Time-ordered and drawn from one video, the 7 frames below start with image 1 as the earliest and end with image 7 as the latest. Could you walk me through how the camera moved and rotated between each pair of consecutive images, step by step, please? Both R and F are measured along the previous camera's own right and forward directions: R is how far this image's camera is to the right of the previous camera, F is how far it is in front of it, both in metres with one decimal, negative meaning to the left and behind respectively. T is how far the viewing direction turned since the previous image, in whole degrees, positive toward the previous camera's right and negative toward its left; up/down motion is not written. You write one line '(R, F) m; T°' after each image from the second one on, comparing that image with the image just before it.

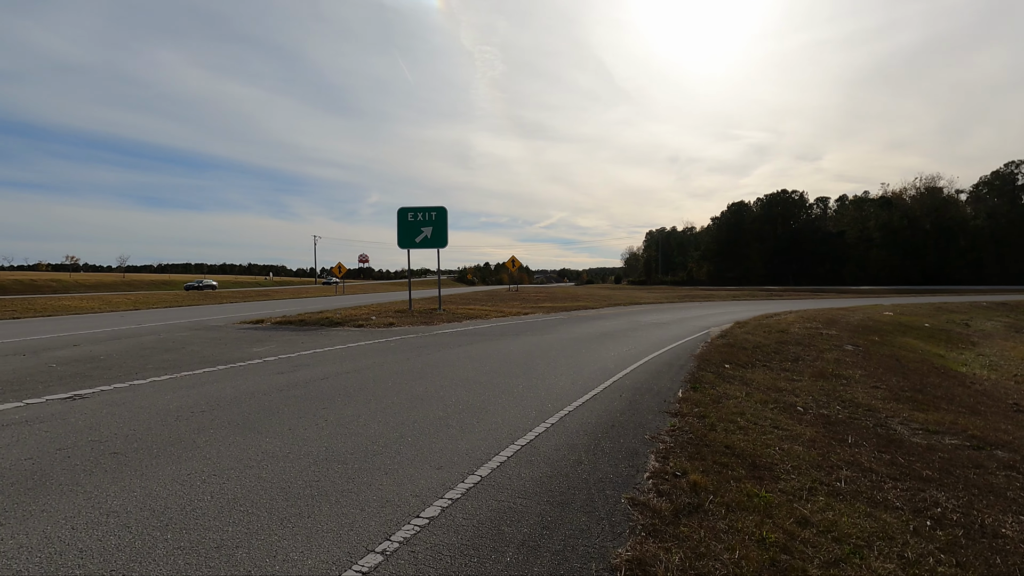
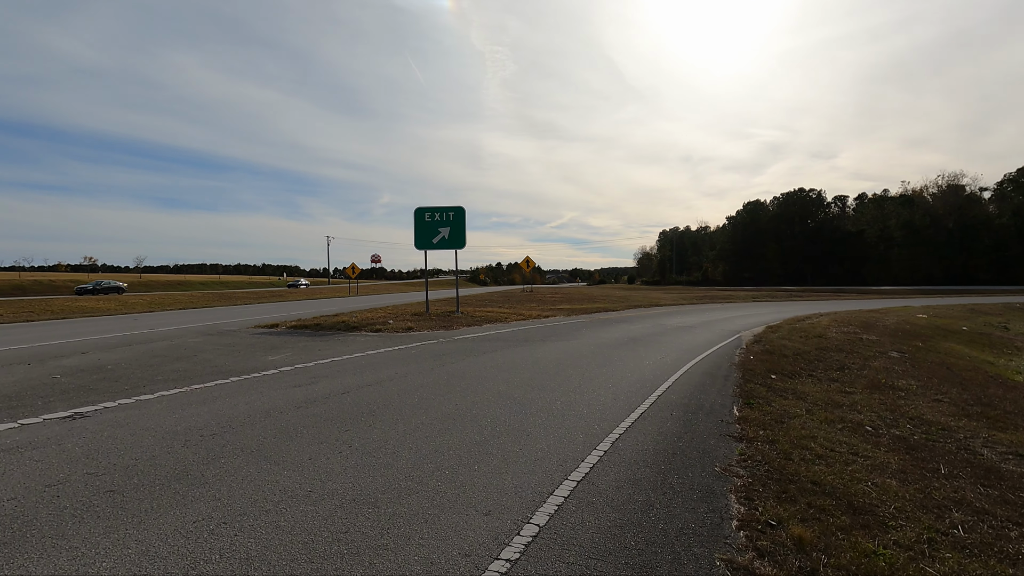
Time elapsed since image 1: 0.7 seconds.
(-0.3, +0.6) m; -1°
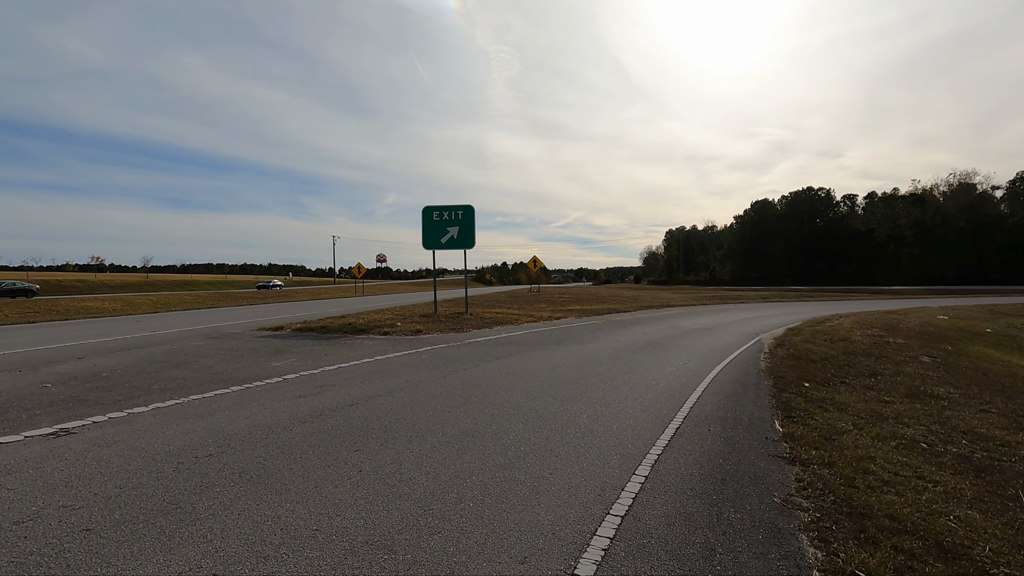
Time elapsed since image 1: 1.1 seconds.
(-0.2, +0.5) m; -1°
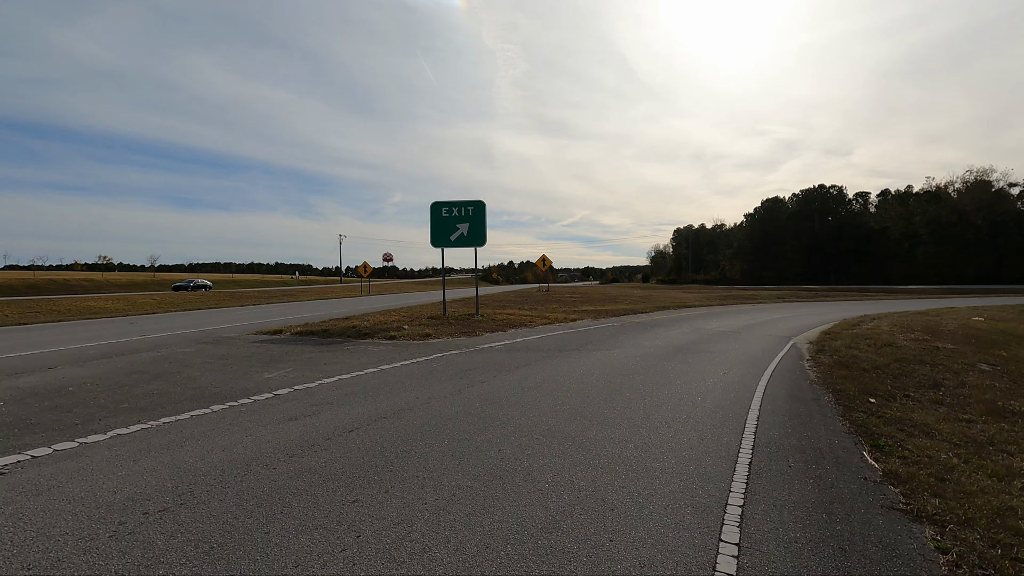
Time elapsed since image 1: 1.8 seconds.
(-0.3, +1.1) m; -1°
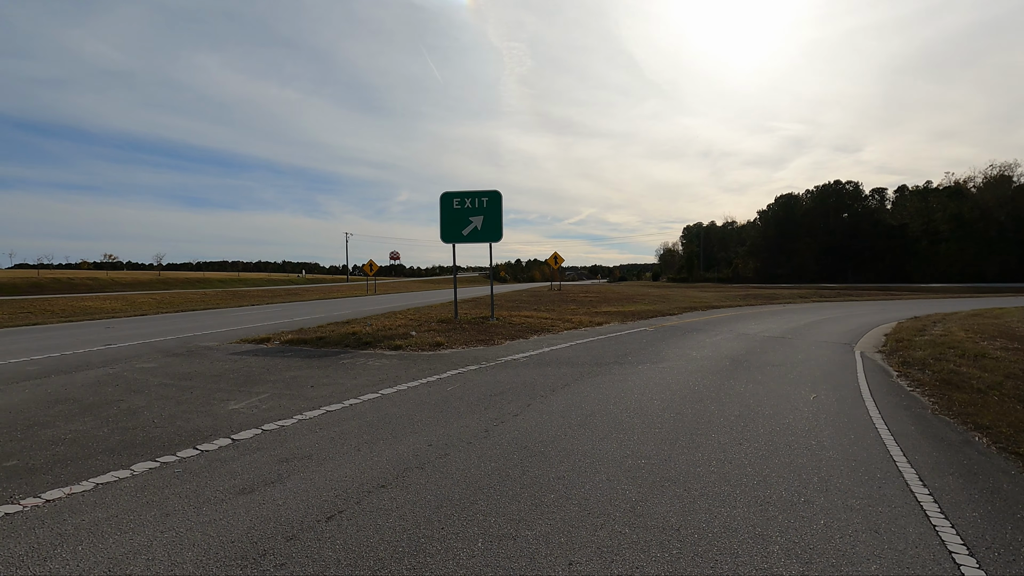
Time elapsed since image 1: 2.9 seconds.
(-0.4, +1.9) m; -1°
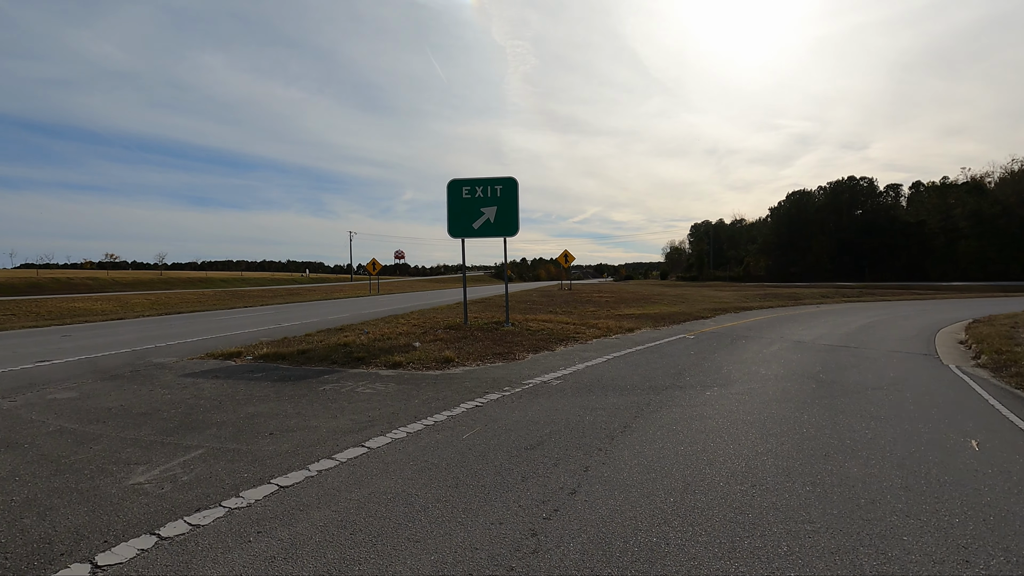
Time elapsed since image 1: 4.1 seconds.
(-0.4, +2.2) m; 0°
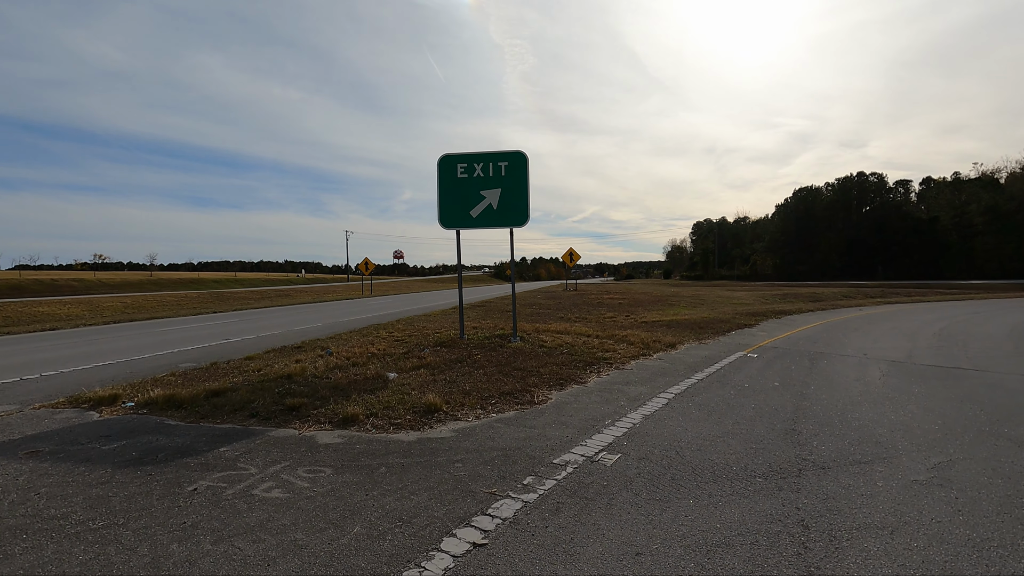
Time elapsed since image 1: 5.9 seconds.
(-0.2, +3.2) m; 0°
